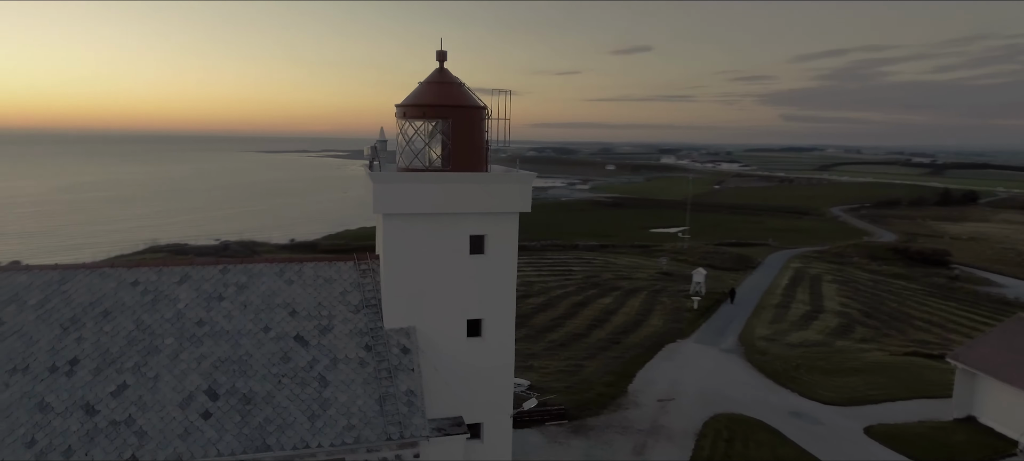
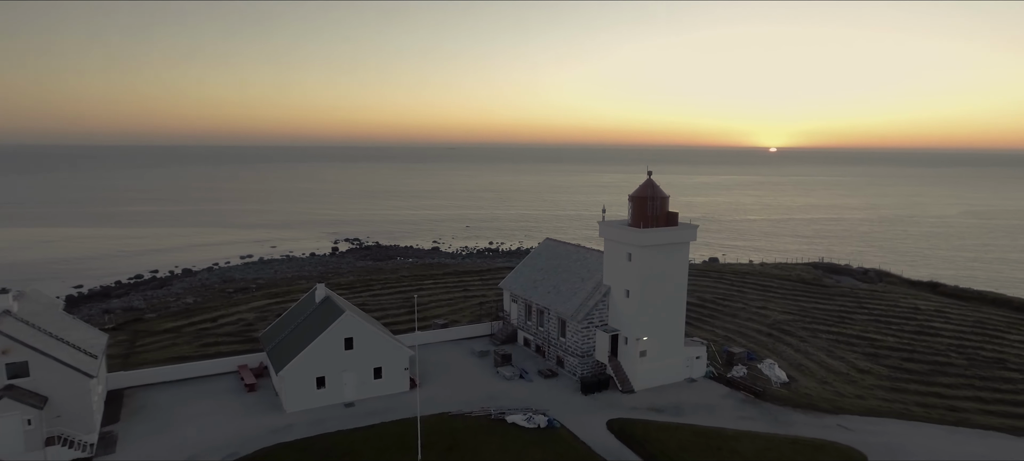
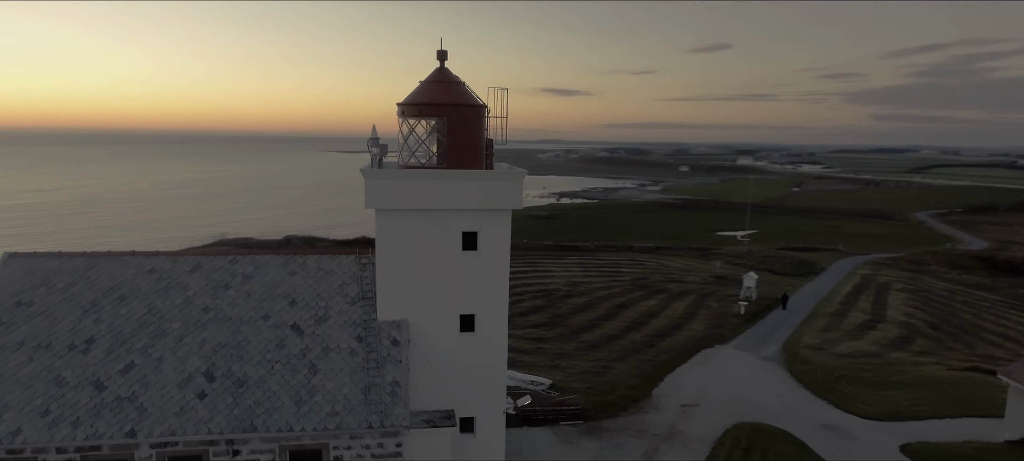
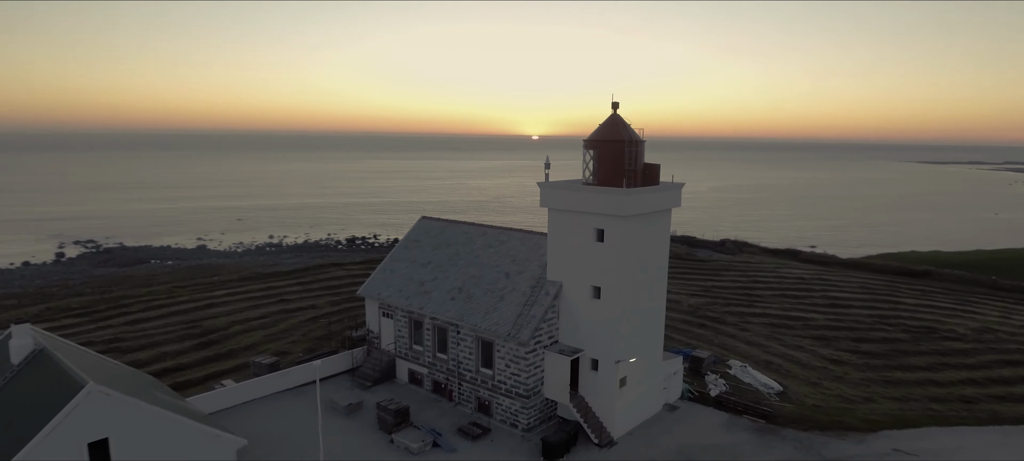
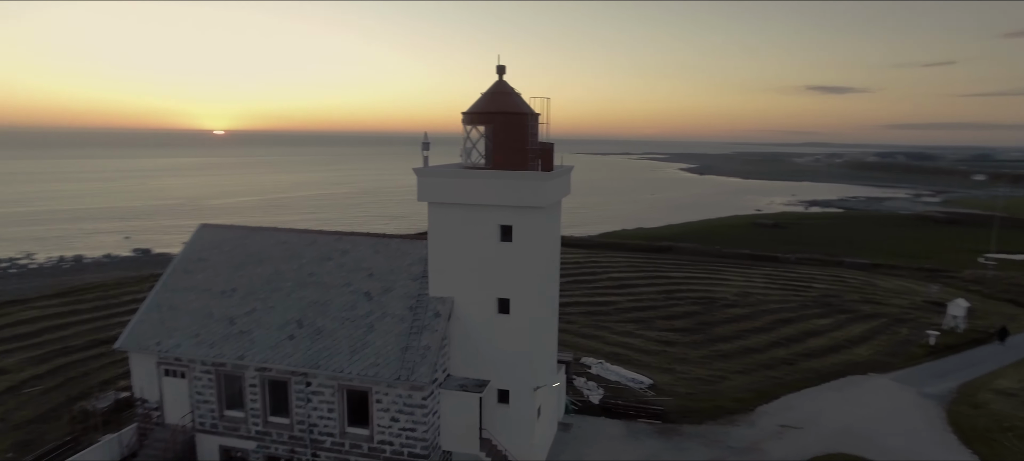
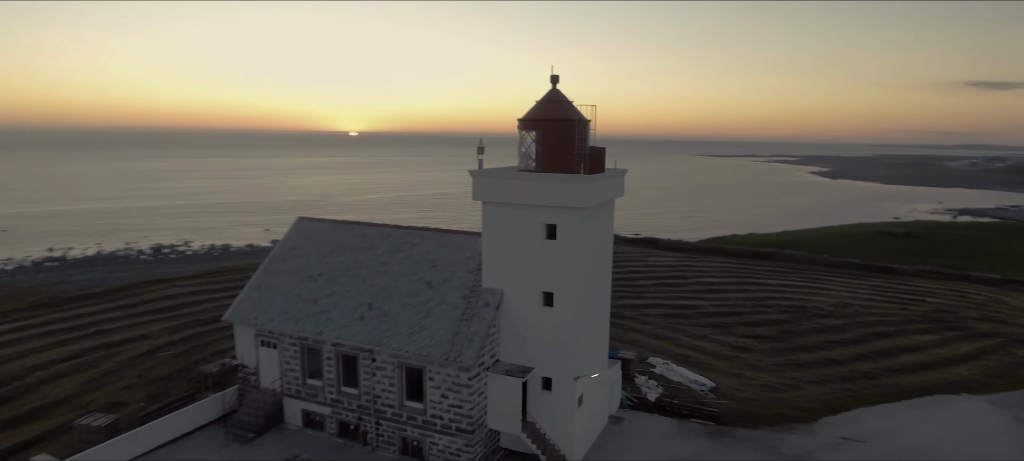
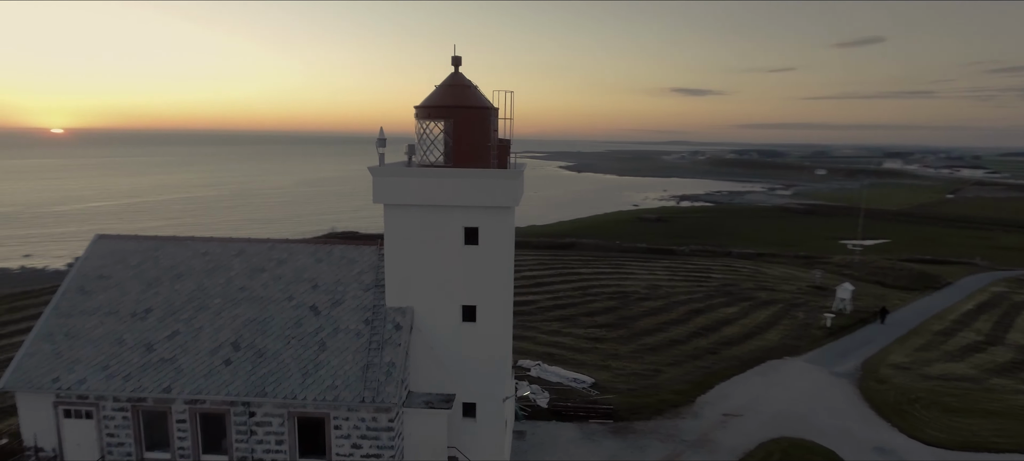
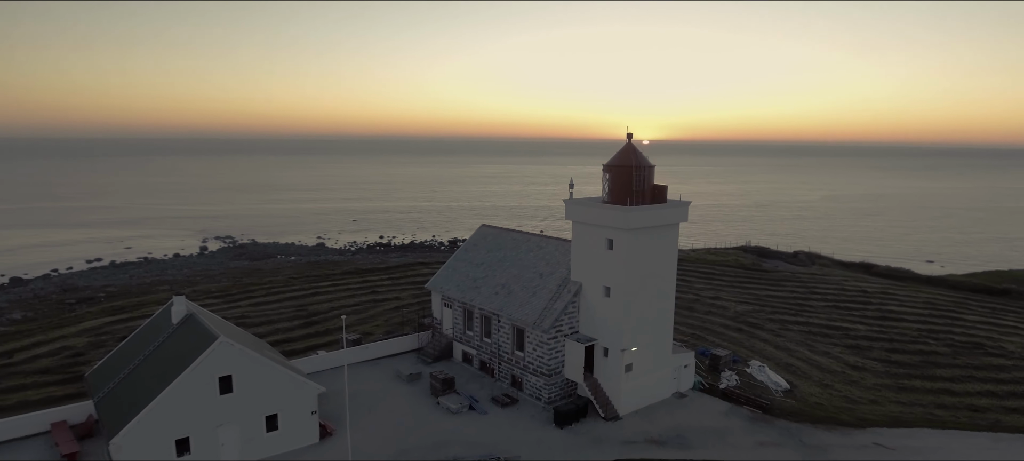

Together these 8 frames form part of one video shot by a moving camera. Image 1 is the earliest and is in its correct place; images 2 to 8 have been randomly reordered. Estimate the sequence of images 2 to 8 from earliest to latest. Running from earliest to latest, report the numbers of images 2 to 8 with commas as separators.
3, 7, 5, 6, 4, 8, 2
